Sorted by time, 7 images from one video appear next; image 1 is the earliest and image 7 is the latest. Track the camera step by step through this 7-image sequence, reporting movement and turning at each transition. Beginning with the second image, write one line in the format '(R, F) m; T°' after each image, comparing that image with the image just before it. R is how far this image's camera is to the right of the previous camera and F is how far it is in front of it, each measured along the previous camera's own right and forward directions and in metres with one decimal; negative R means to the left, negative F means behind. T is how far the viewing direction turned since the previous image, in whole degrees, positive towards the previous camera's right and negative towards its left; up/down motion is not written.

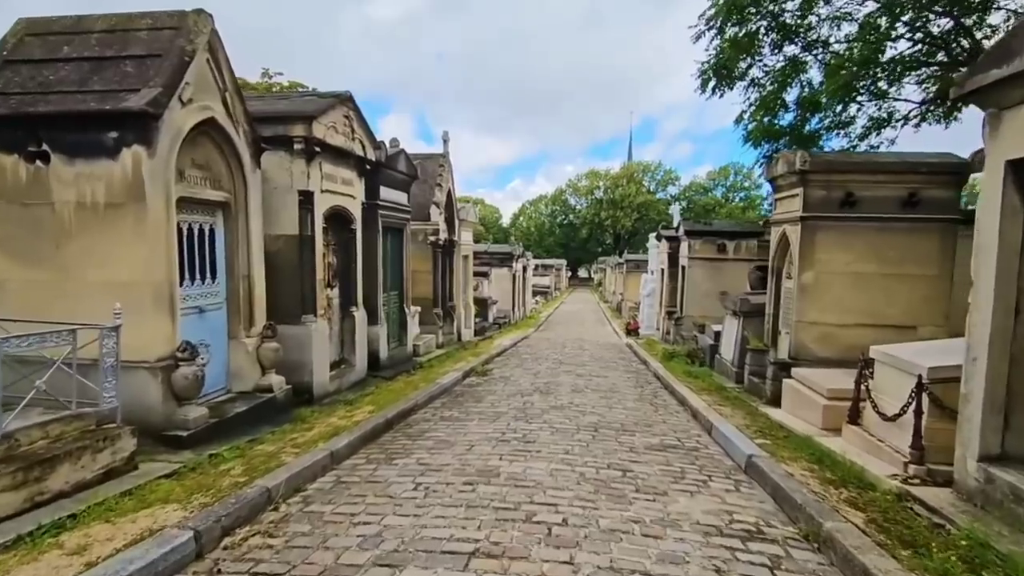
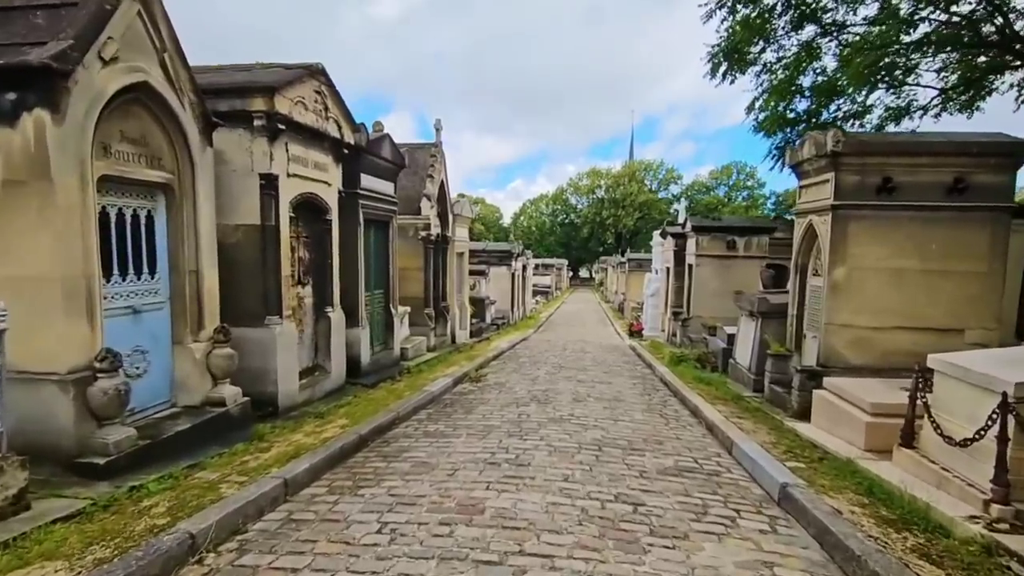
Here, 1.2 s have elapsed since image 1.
(+0.1, +0.9) m; 0°
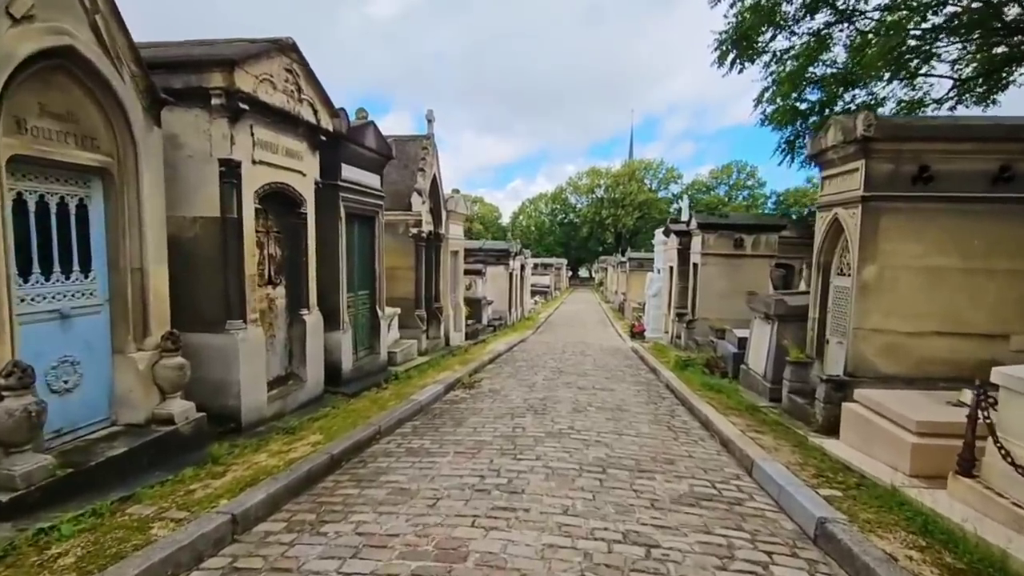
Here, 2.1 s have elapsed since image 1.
(+0.1, +0.7) m; 0°
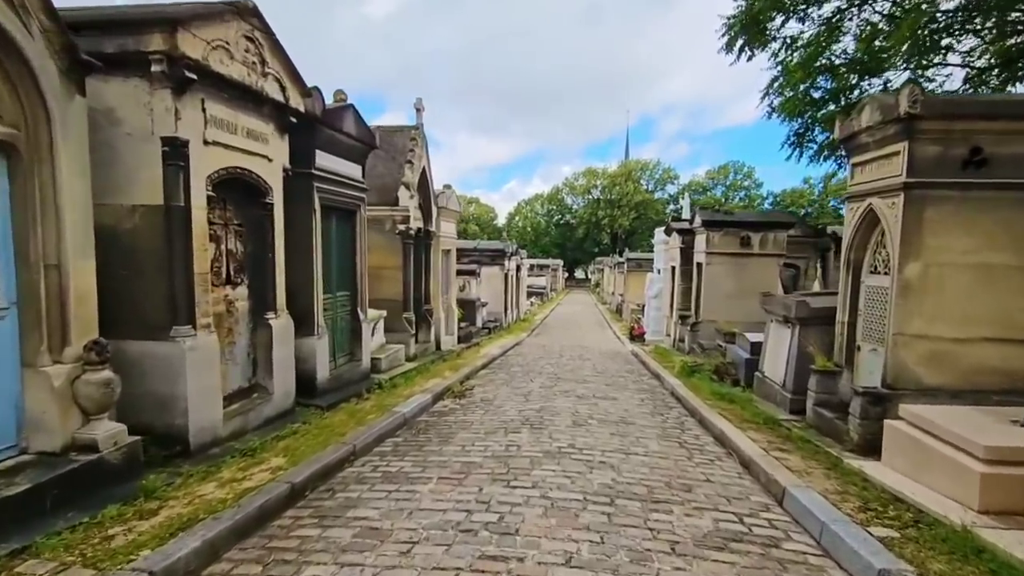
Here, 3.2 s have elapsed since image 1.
(0.0, +0.8) m; 0°
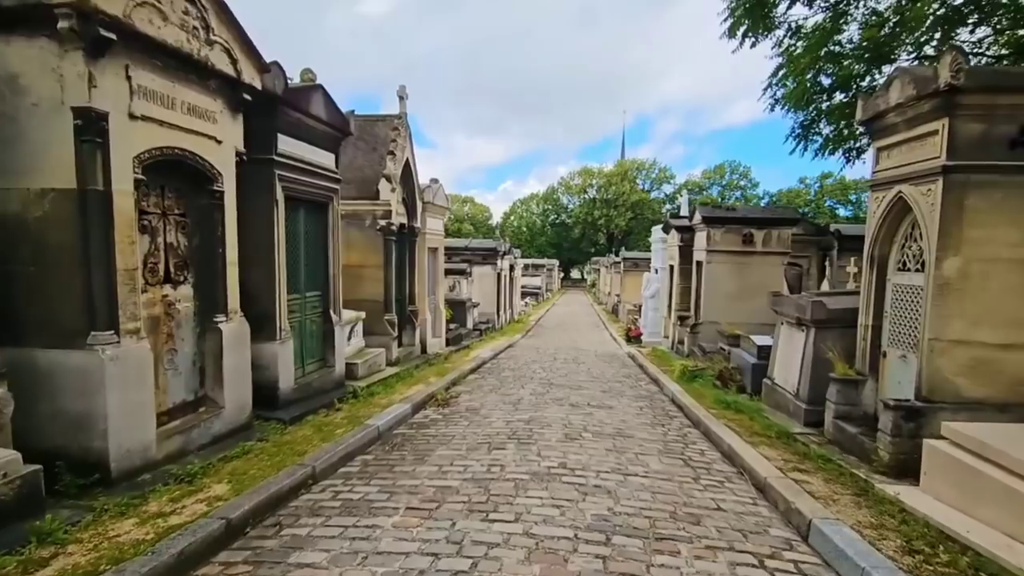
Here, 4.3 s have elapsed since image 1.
(+0.1, +0.7) m; 0°
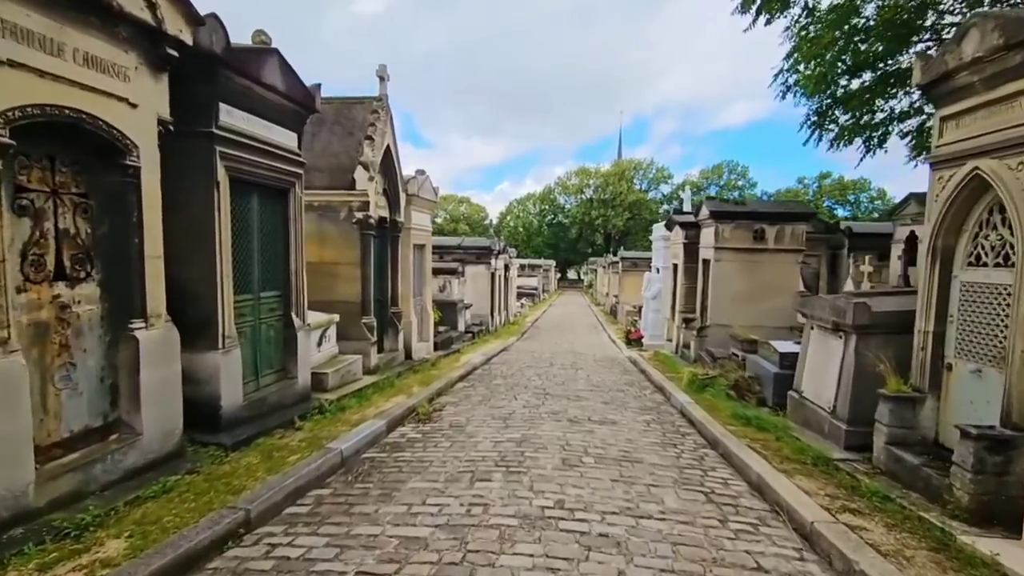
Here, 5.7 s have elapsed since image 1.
(+0.1, +1.0) m; 0°
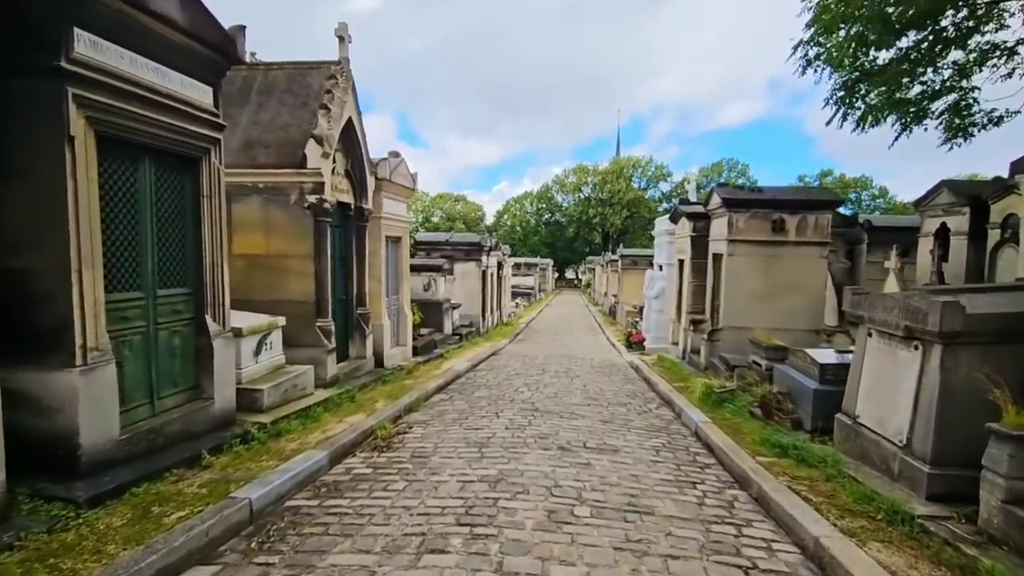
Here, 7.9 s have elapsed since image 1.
(+0.2, +1.5) m; 0°
